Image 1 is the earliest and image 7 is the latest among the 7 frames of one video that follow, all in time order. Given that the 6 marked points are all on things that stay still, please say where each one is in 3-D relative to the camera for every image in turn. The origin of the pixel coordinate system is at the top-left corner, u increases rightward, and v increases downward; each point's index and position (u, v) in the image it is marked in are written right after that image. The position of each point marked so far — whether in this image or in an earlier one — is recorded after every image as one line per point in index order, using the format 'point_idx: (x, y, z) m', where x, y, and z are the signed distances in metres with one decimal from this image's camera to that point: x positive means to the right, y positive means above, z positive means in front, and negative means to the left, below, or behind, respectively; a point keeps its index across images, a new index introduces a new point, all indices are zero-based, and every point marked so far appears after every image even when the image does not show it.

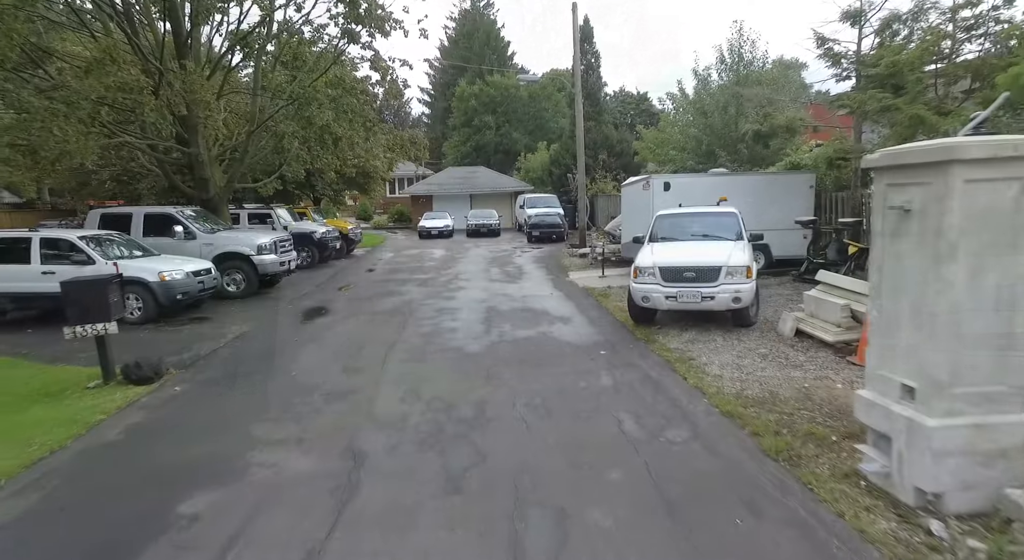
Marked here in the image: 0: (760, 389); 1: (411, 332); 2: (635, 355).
0: (+2.6, -1.1, +5.8) m
1: (-1.7, -0.9, +9.3) m
2: (+1.6, -1.0, +7.3) m
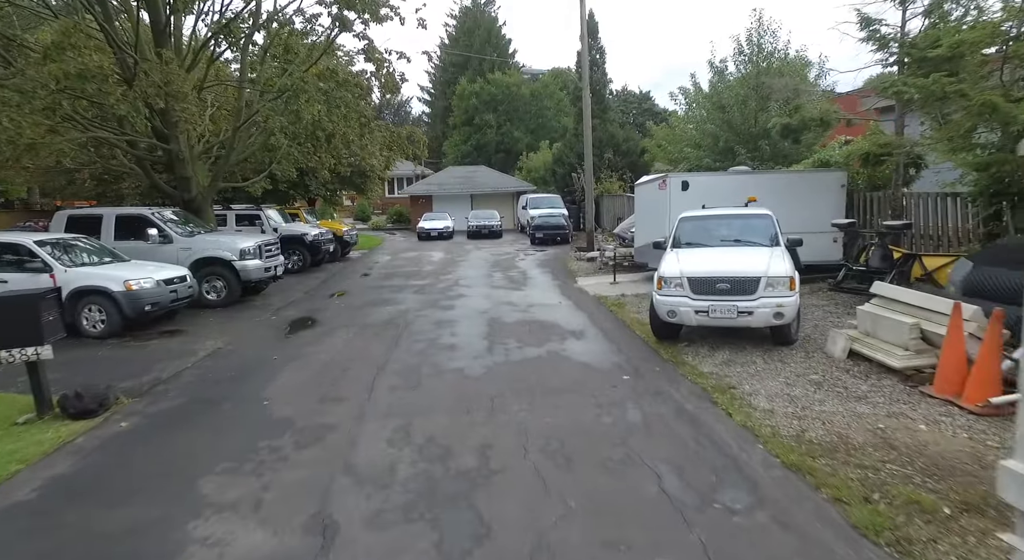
0: (+2.6, -1.3, +4.8) m
1: (-1.6, -1.0, +8.3) m
2: (+1.7, -1.1, +6.3) m
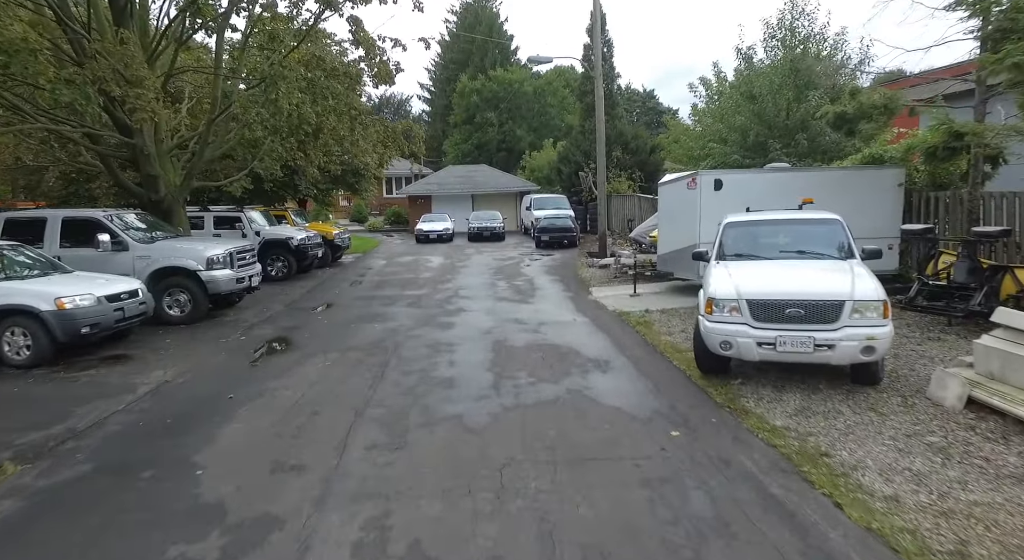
0: (+2.8, -1.5, +3.2) m
1: (-1.4, -1.3, +6.8) m
2: (+1.8, -1.4, +4.8) m
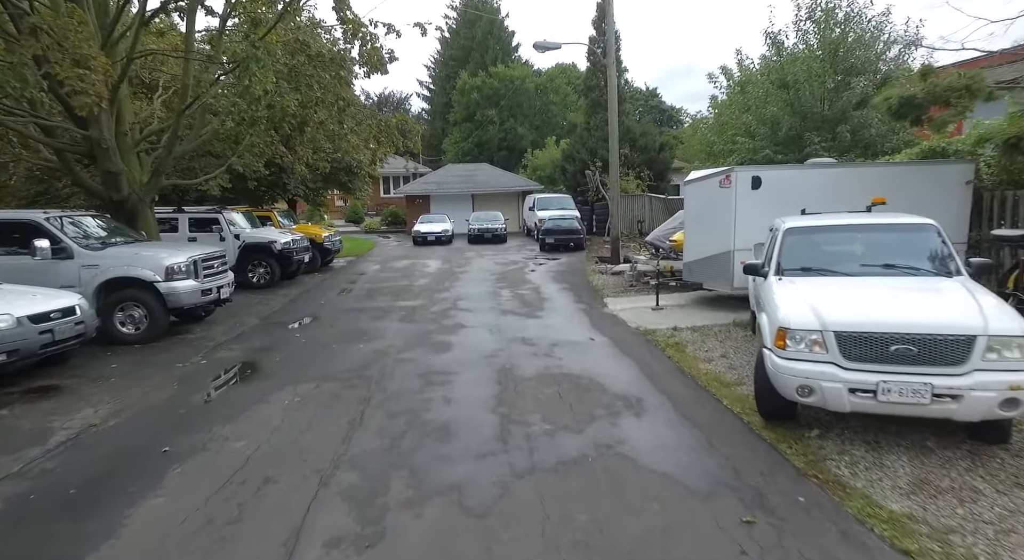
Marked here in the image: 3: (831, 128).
0: (+2.9, -1.7, +1.8) m
1: (-1.3, -1.5, +5.4) m
2: (+1.9, -1.6, +3.4) m
3: (+6.7, +3.2, +11.8) m
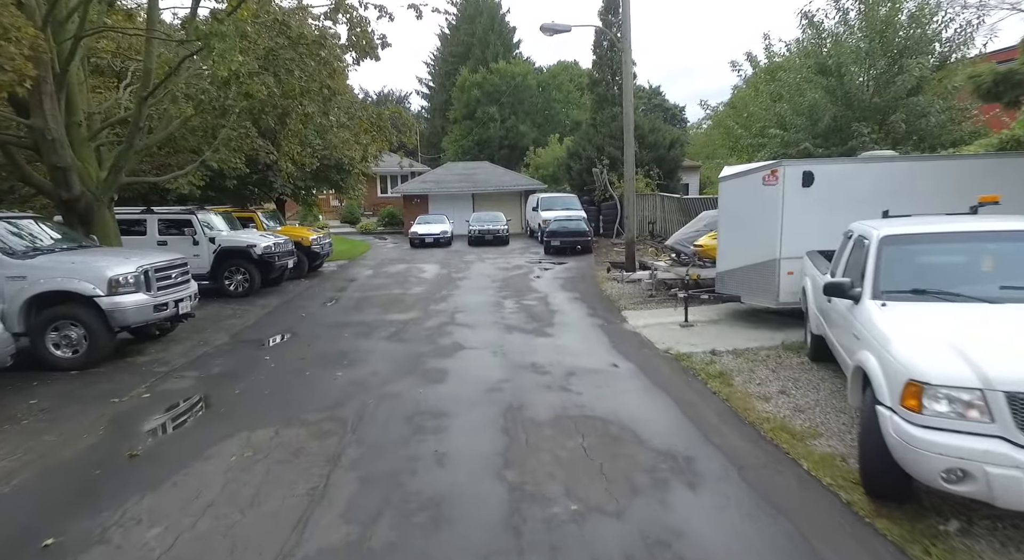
0: (+3.0, -1.9, +0.4) m
1: (-1.2, -1.6, +4.0) m
2: (+2.0, -1.7, +2.0) m
3: (+6.8, +3.0, +10.4) m
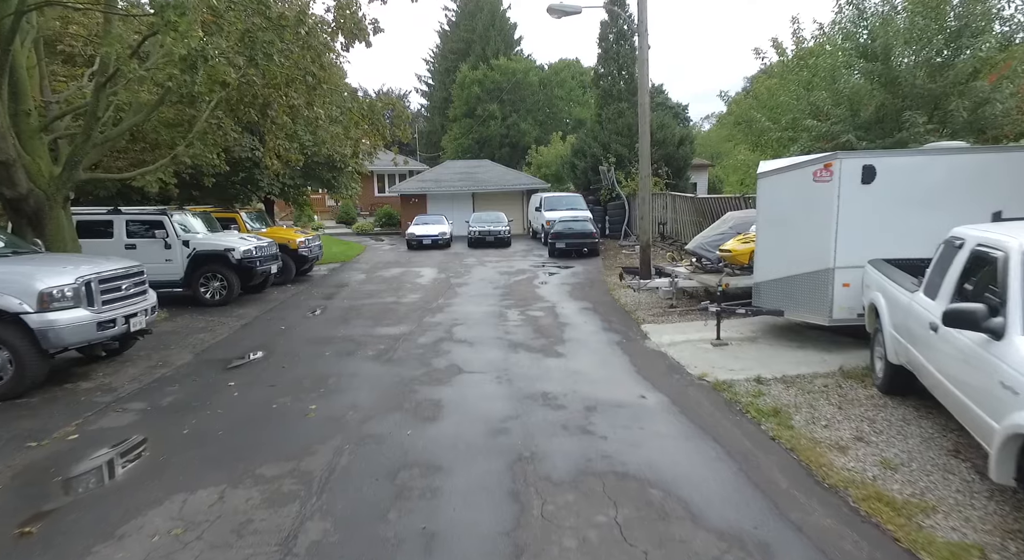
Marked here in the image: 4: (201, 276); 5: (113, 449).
0: (+3.0, -2.0, -0.7) m
1: (-1.2, -1.8, +2.8) m
2: (+2.1, -1.9, +0.8) m
3: (+6.9, +2.8, +9.2) m
4: (-6.6, +0.1, +12.0) m
5: (-3.7, -1.6, +4.9) m
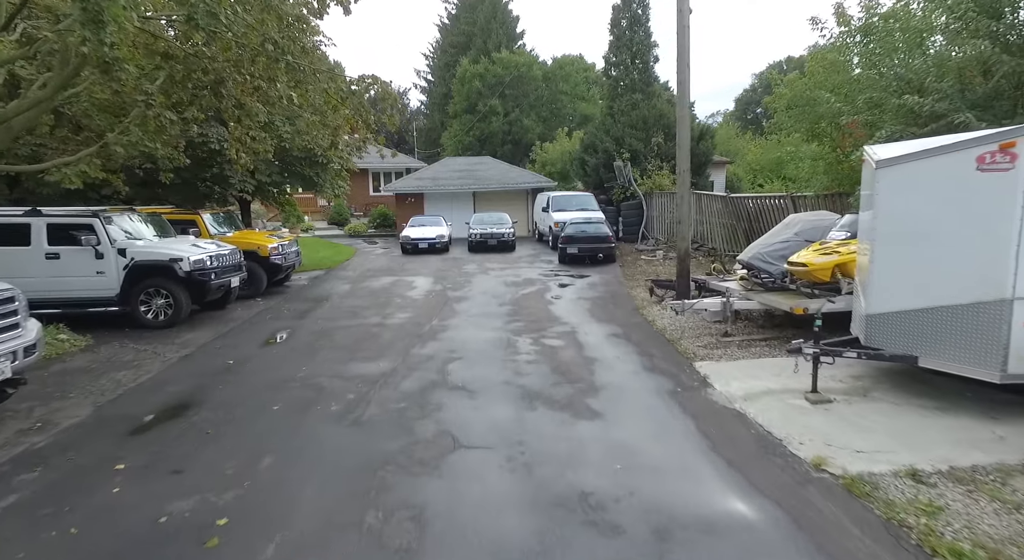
0: (+3.2, -2.3, -3.0) m
1: (-1.0, -2.1, +0.6) m
2: (+2.2, -2.2, -1.4) m
3: (+7.0, +2.5, +7.0) m
4: (-6.5, -0.2, +9.8) m
5: (-3.5, -1.9, +2.7) m
